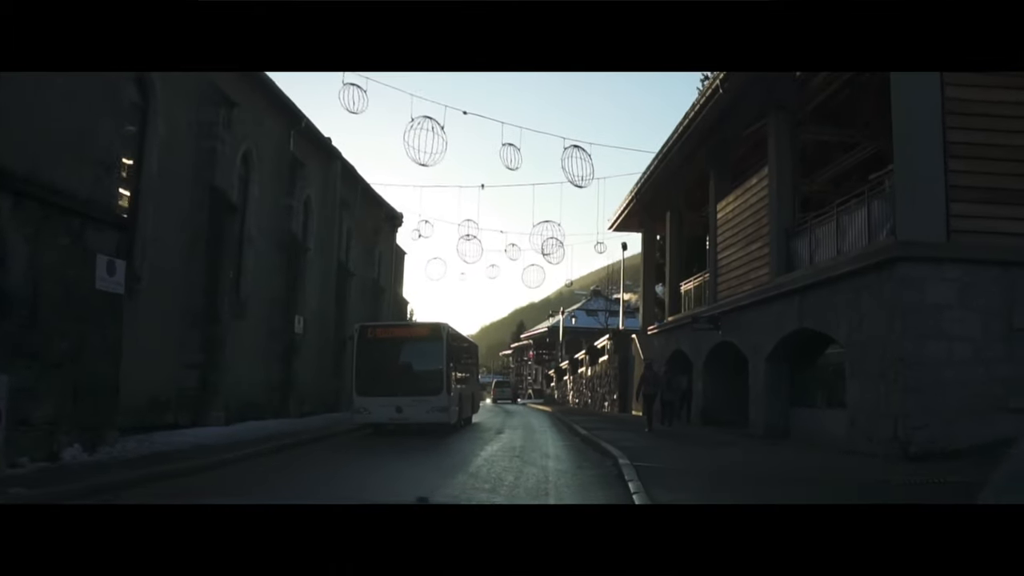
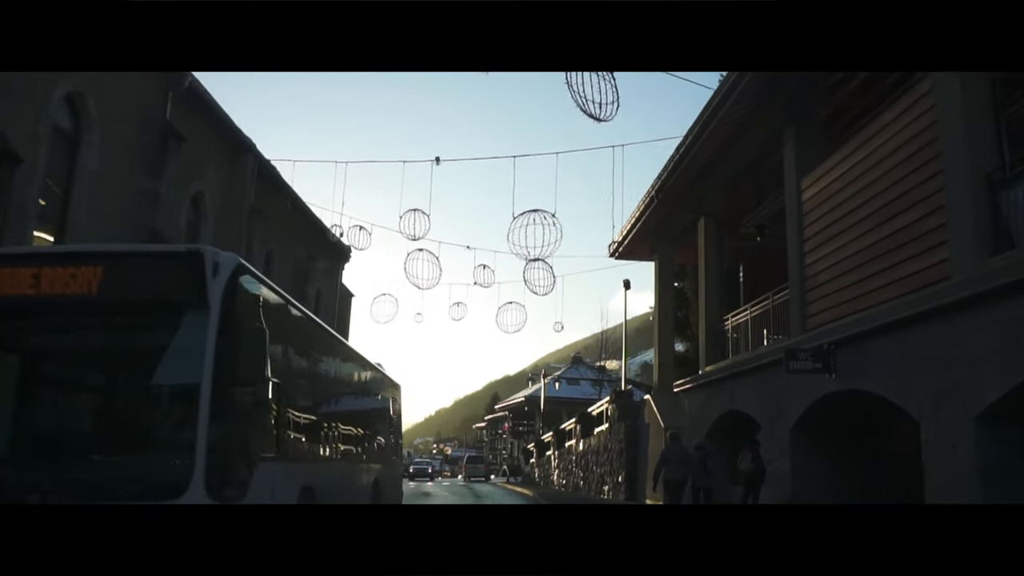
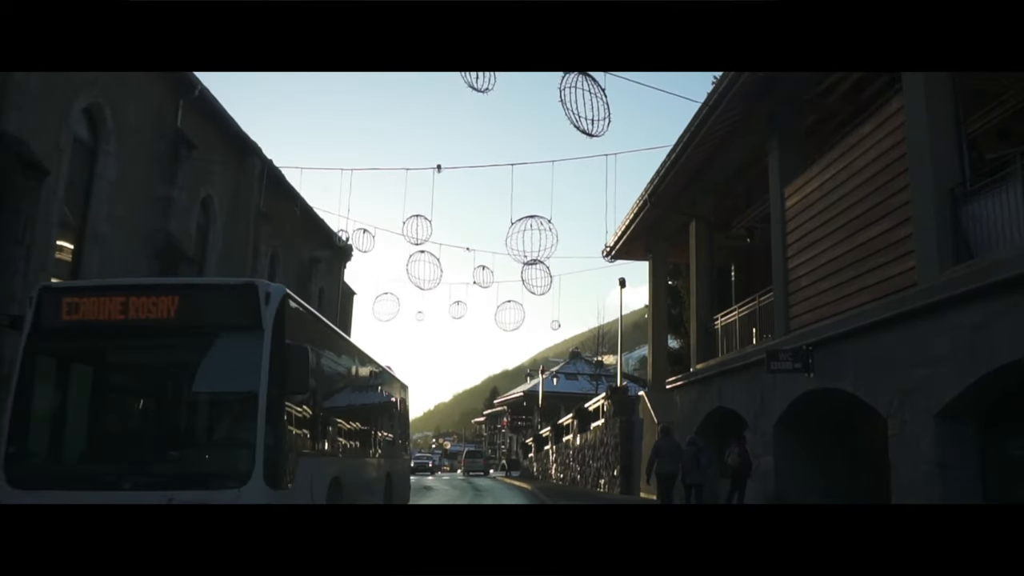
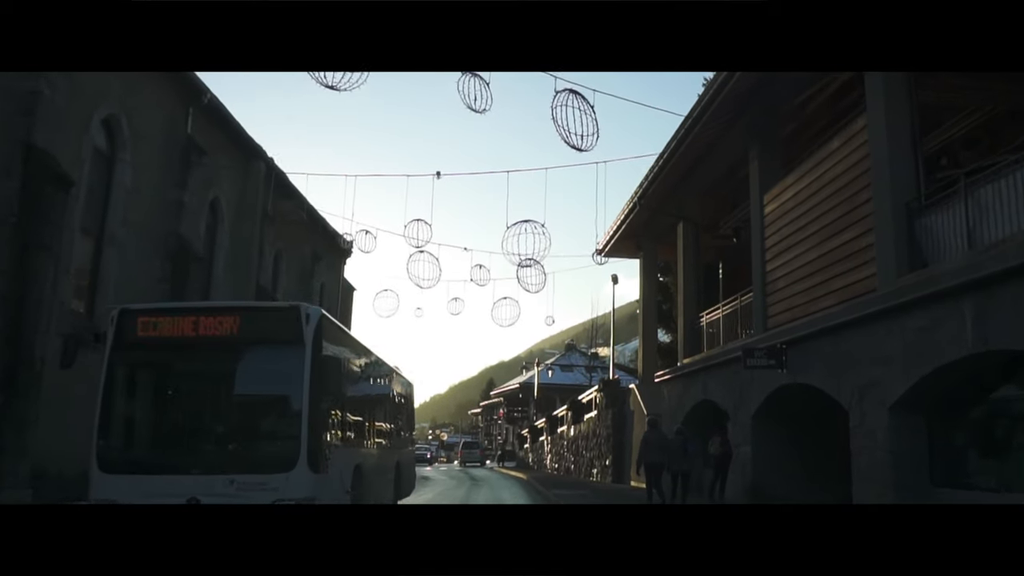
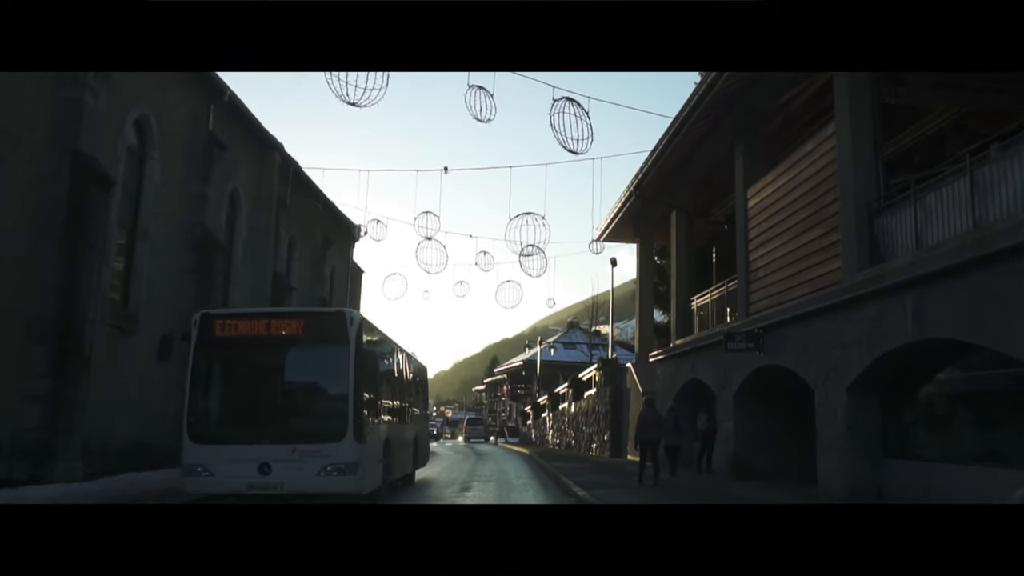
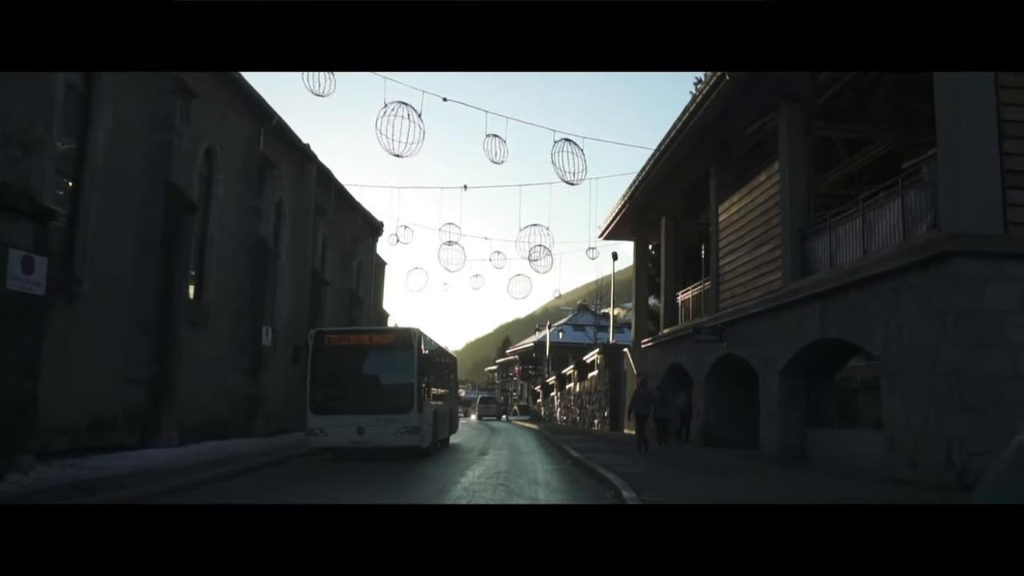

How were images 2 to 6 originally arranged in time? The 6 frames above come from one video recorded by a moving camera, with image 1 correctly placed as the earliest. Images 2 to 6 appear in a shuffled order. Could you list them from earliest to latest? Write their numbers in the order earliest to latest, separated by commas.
6, 5, 4, 3, 2
